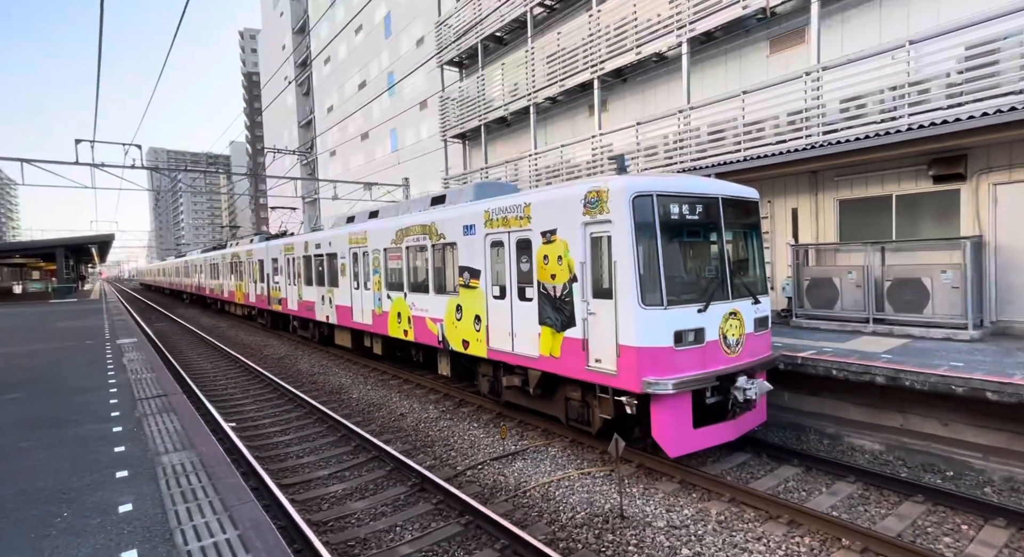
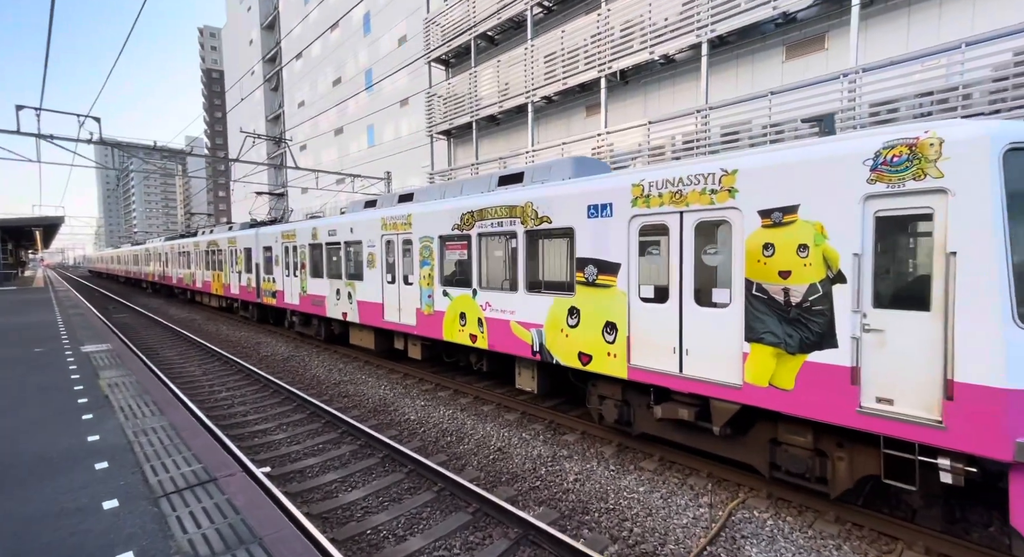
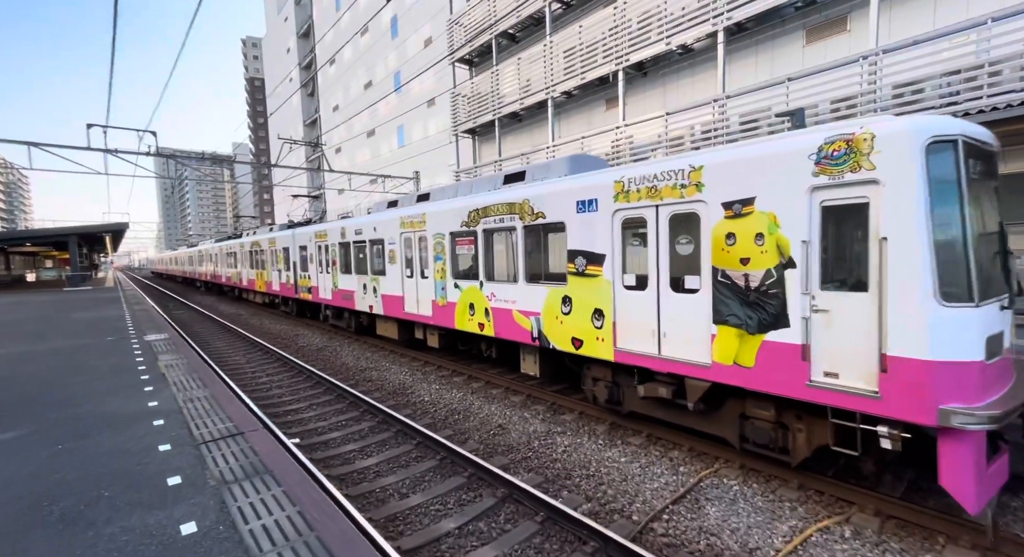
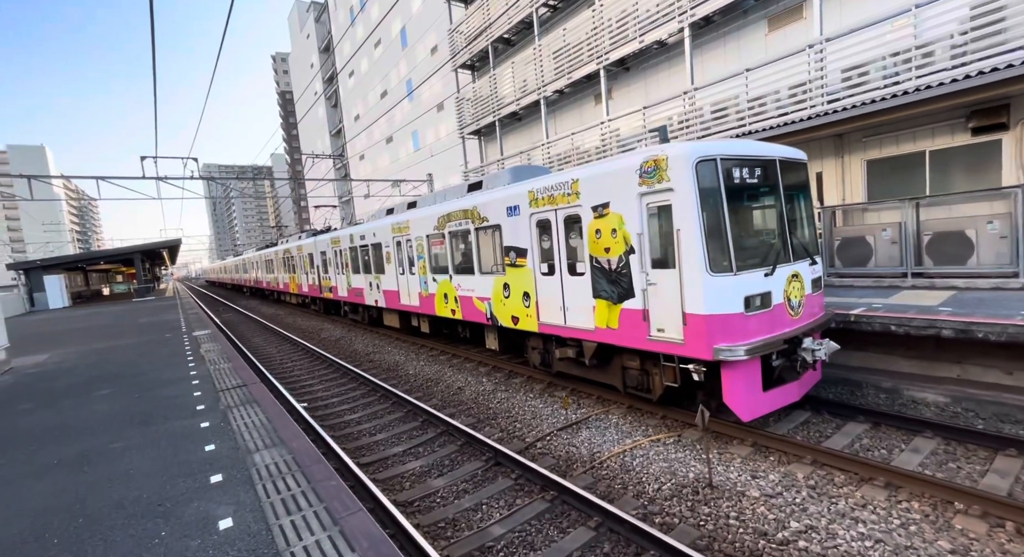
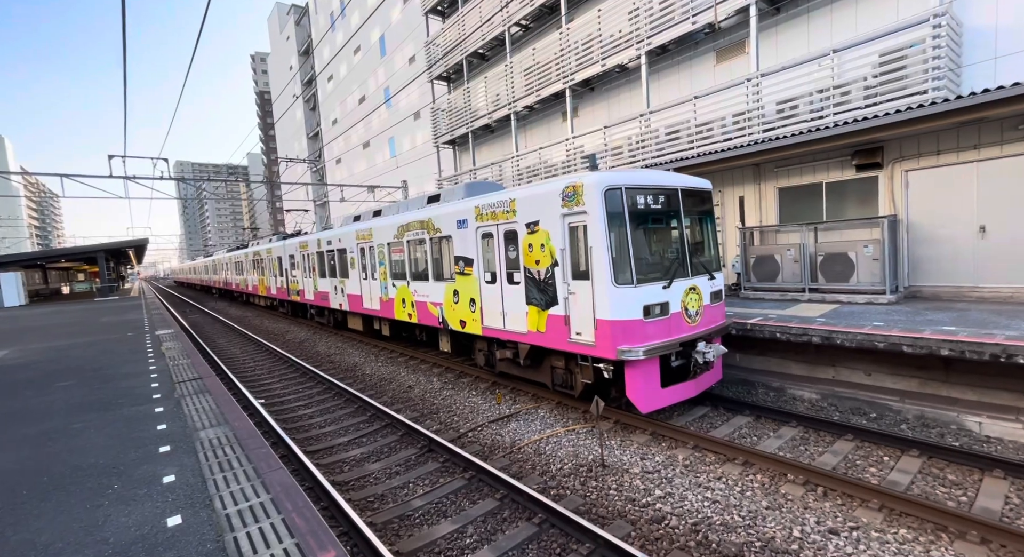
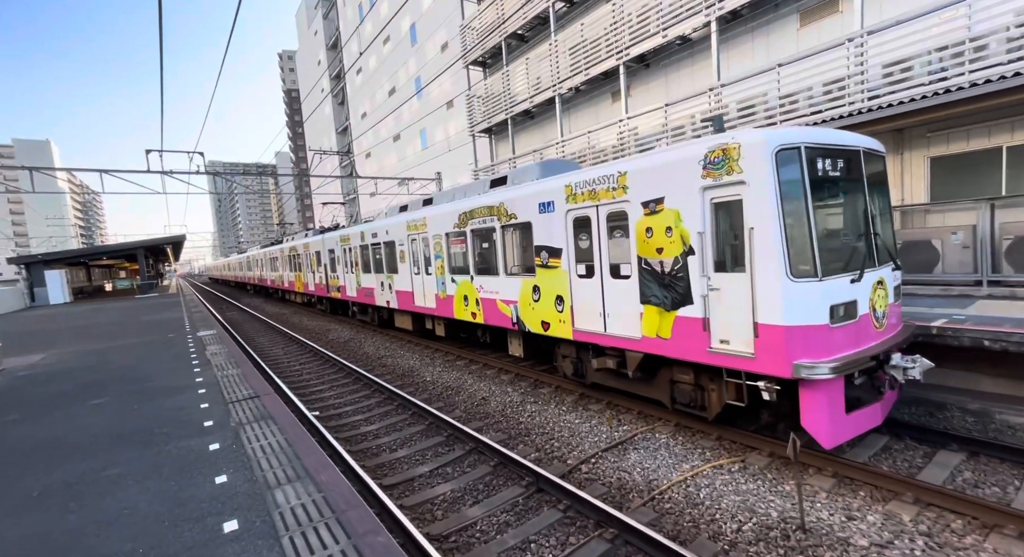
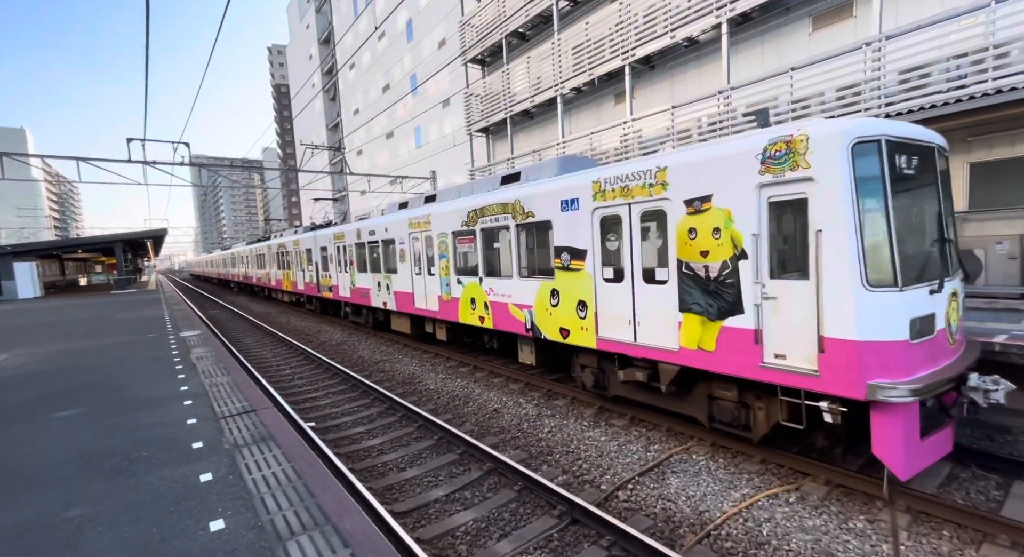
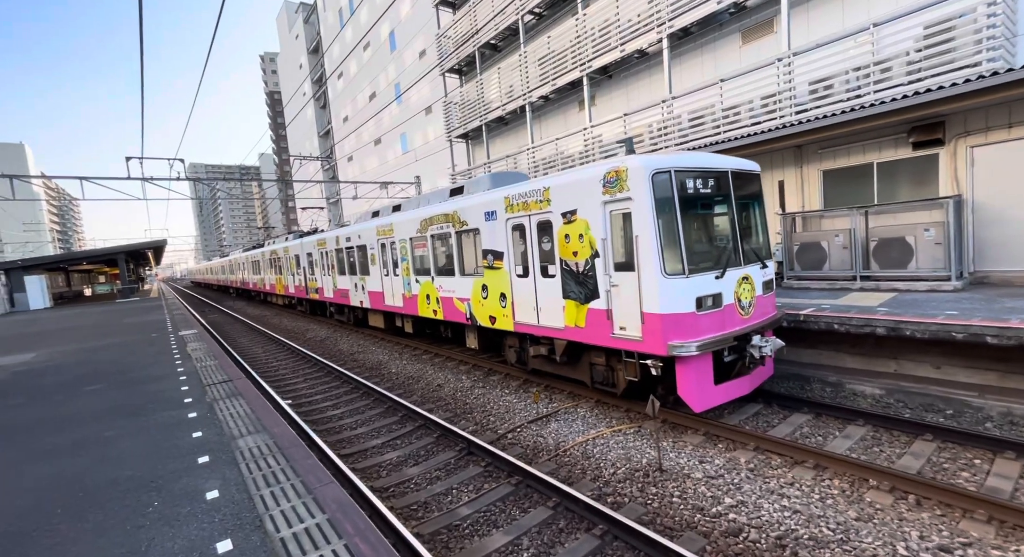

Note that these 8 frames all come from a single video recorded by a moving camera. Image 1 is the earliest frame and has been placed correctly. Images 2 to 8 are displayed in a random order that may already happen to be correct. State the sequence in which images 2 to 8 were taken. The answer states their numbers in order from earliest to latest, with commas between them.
5, 8, 4, 6, 7, 3, 2
